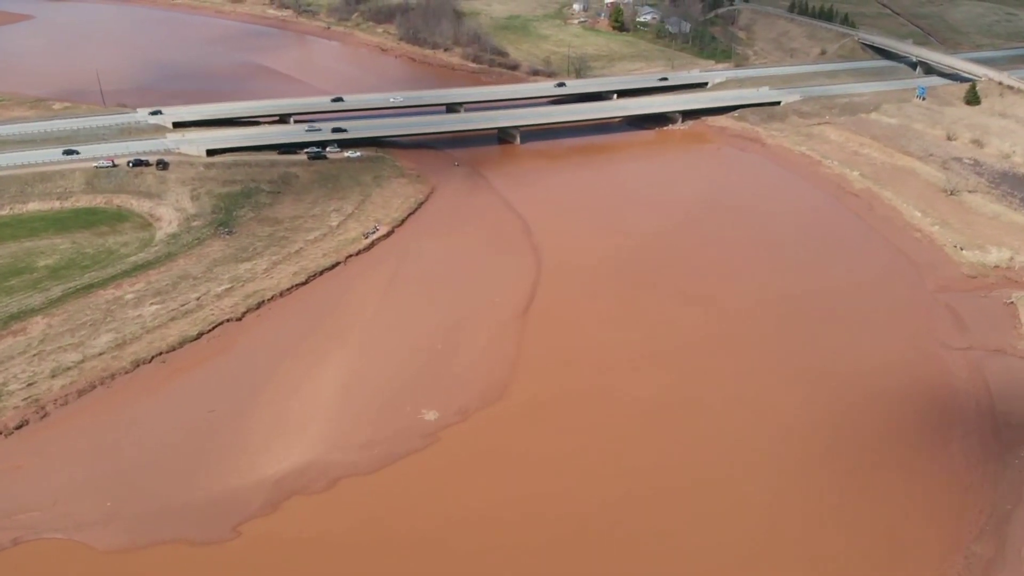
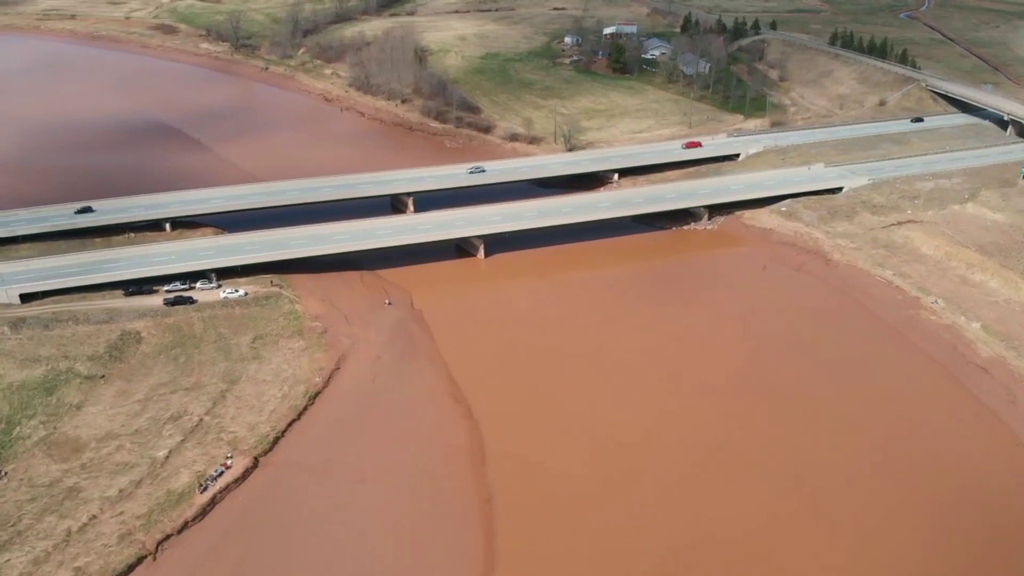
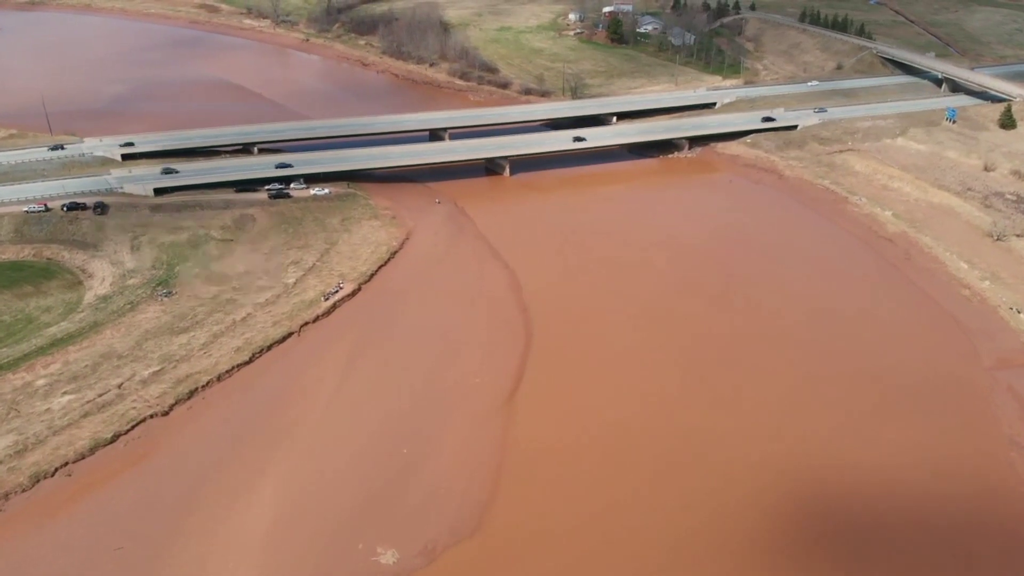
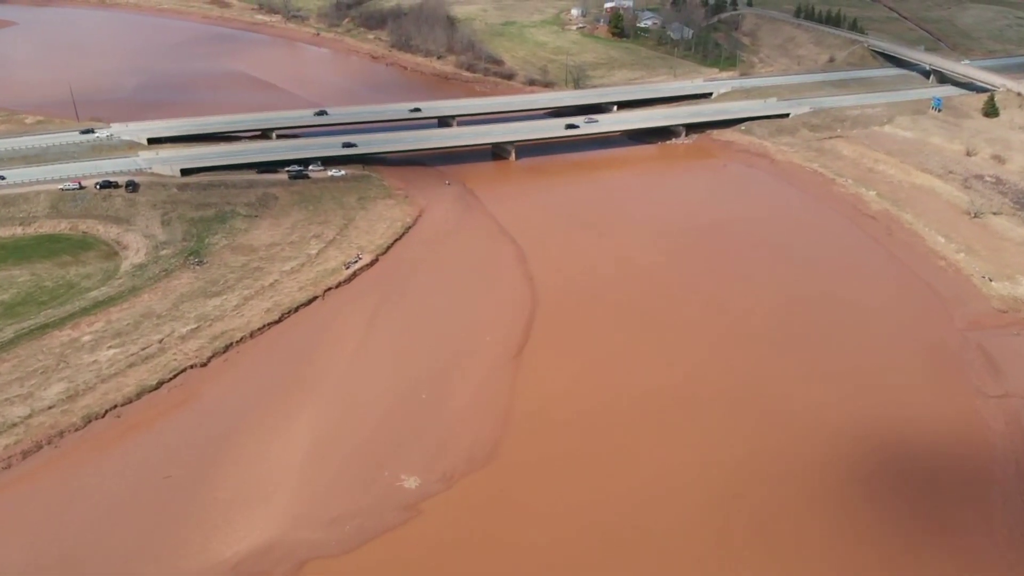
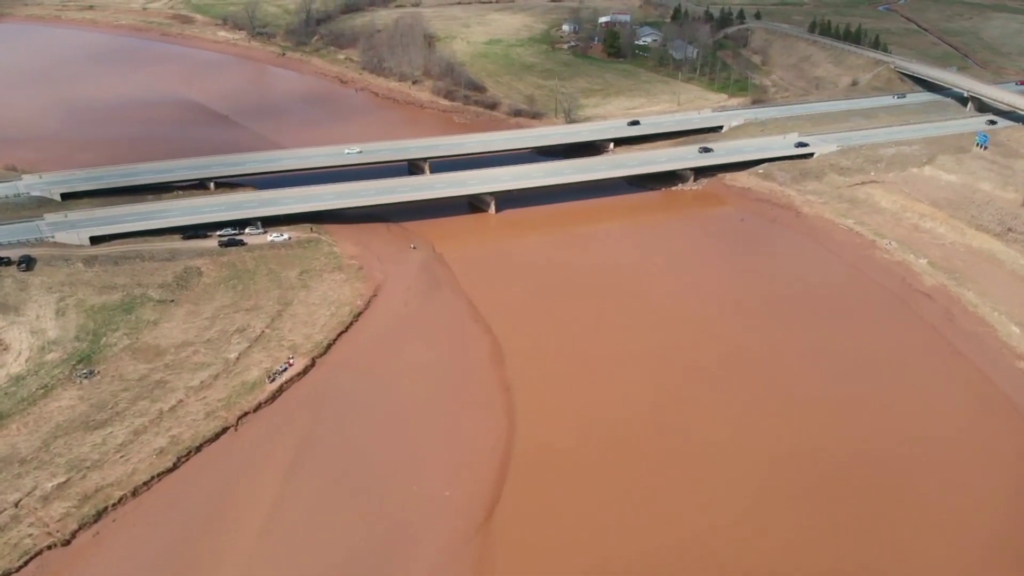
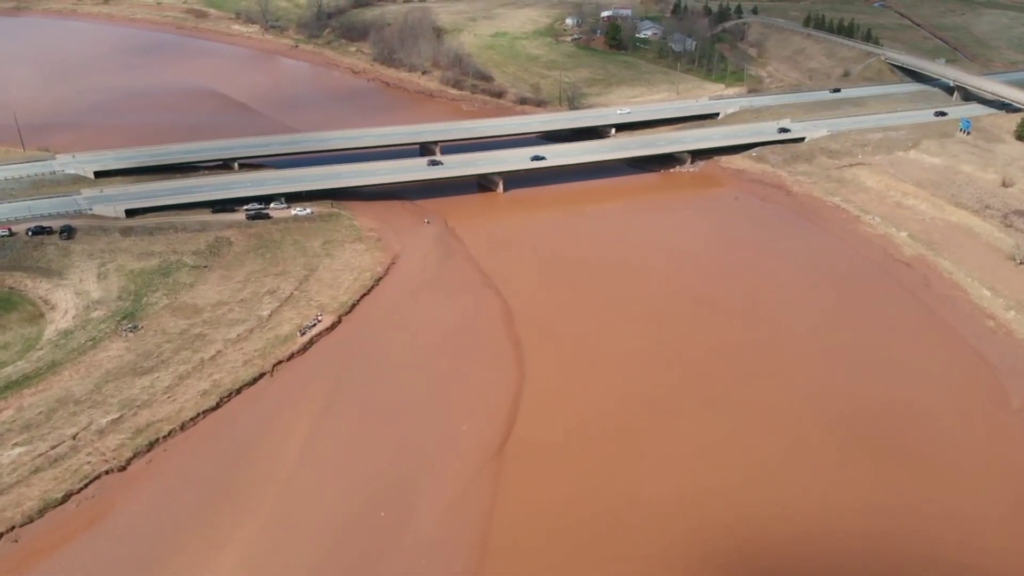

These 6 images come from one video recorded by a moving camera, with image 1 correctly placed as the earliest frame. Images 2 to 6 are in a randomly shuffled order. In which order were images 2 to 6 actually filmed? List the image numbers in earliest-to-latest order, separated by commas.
4, 3, 6, 5, 2
